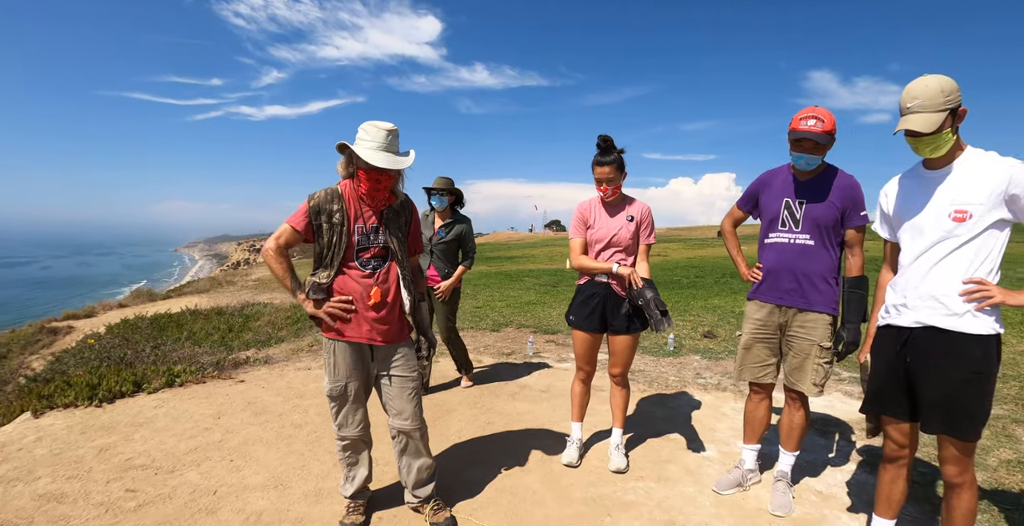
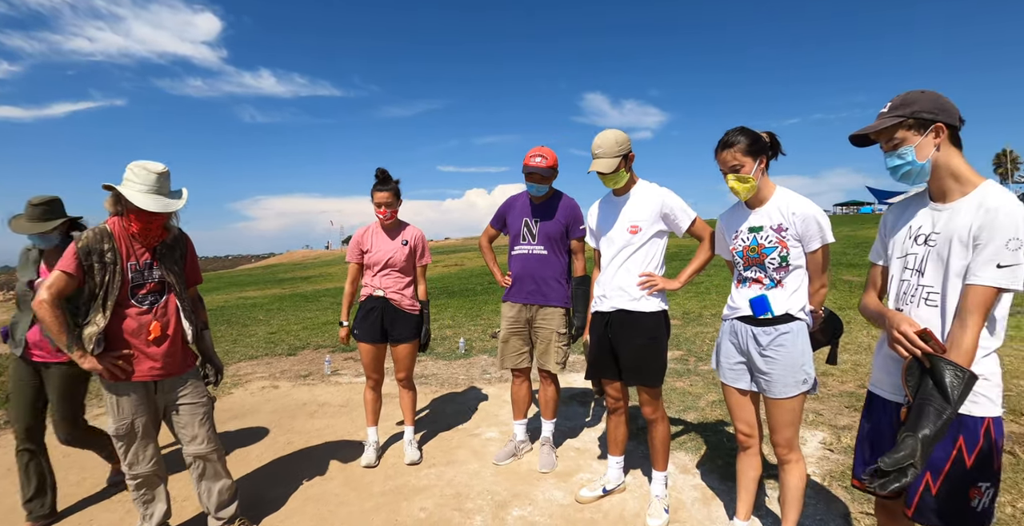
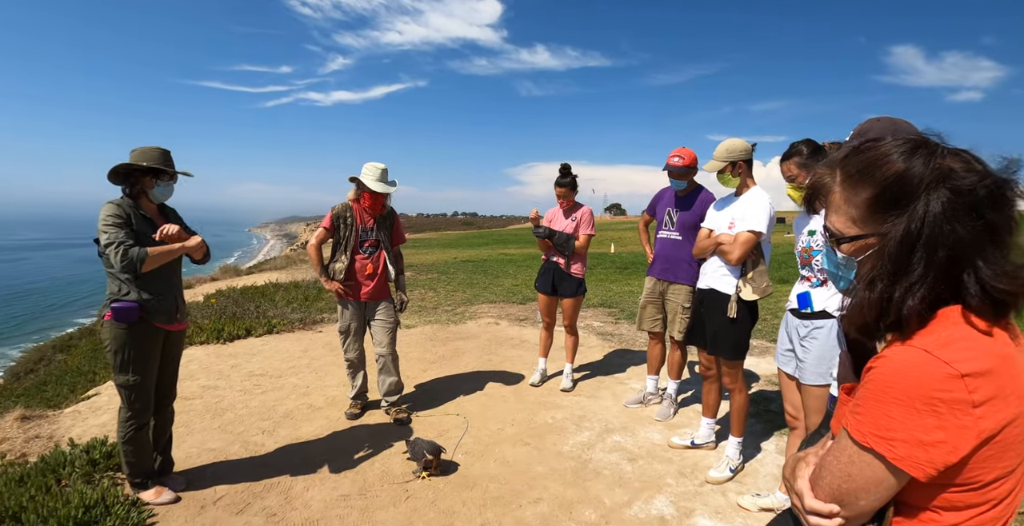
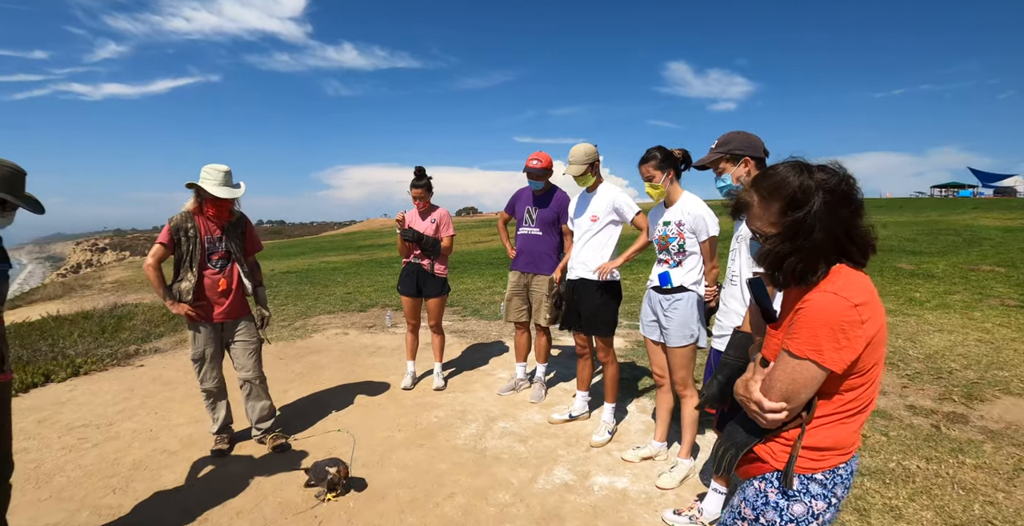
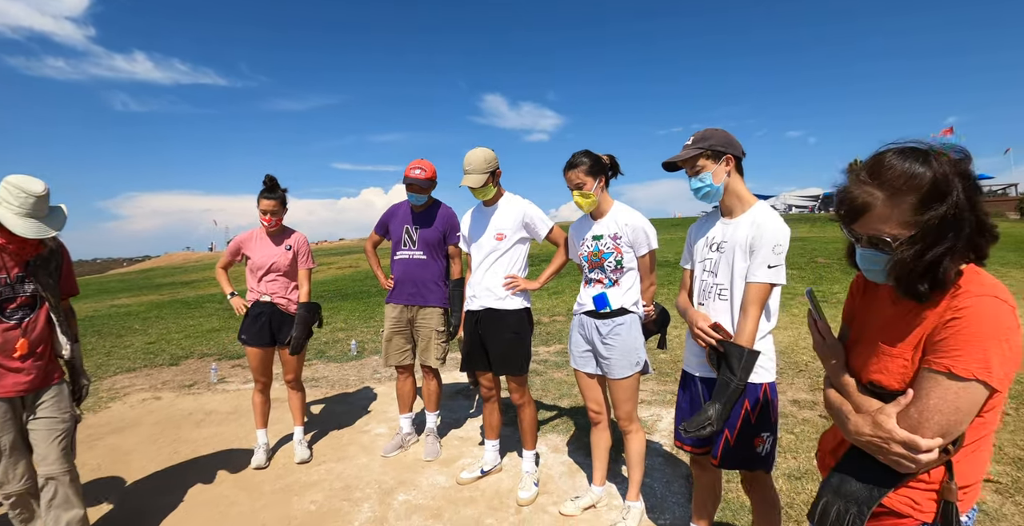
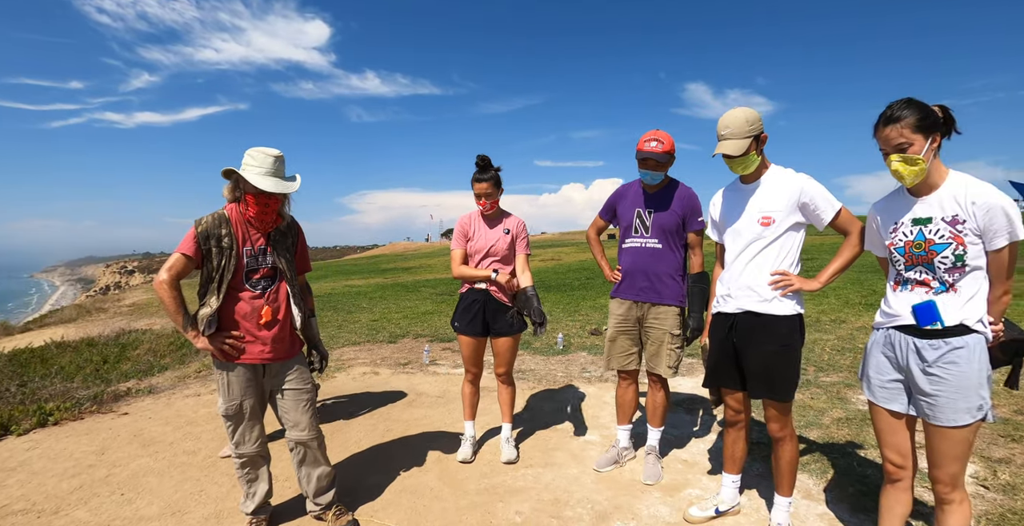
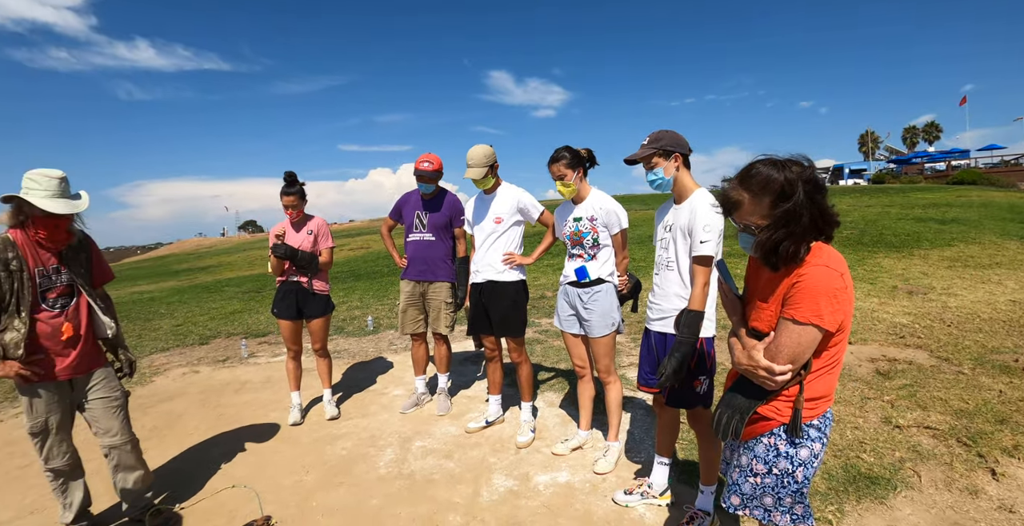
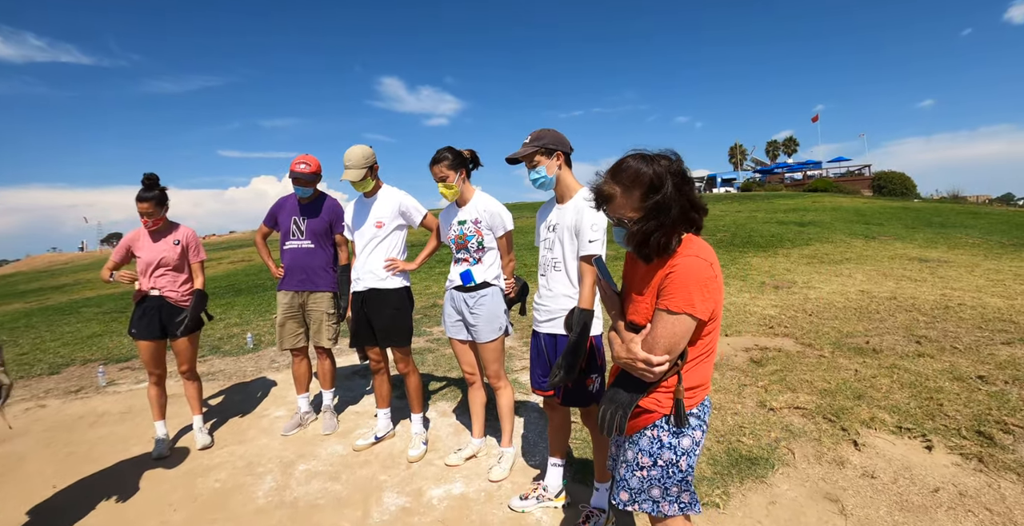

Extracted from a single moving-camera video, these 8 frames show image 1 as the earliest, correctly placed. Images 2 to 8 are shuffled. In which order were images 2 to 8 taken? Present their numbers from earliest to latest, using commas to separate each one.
6, 2, 5, 8, 7, 4, 3
